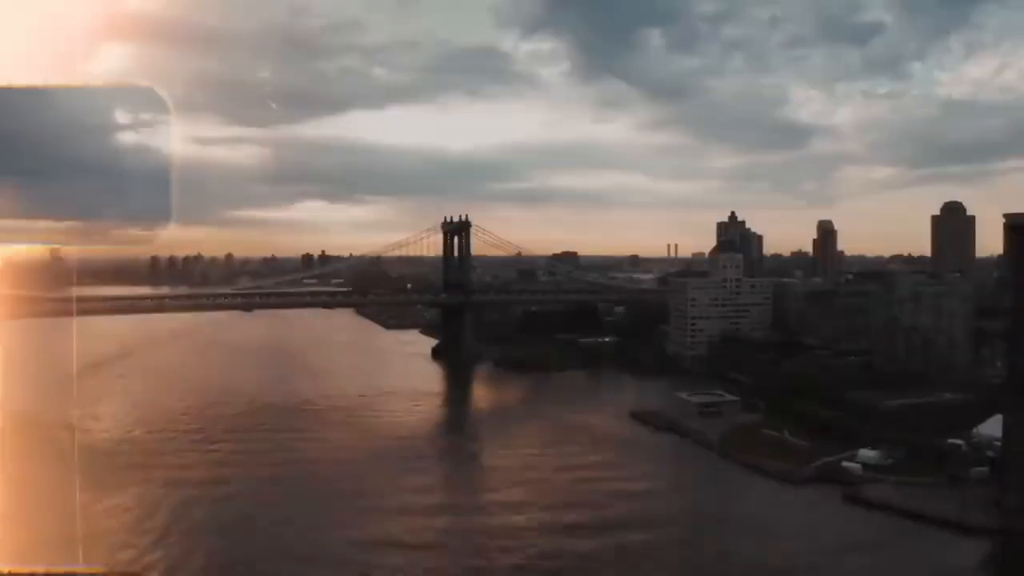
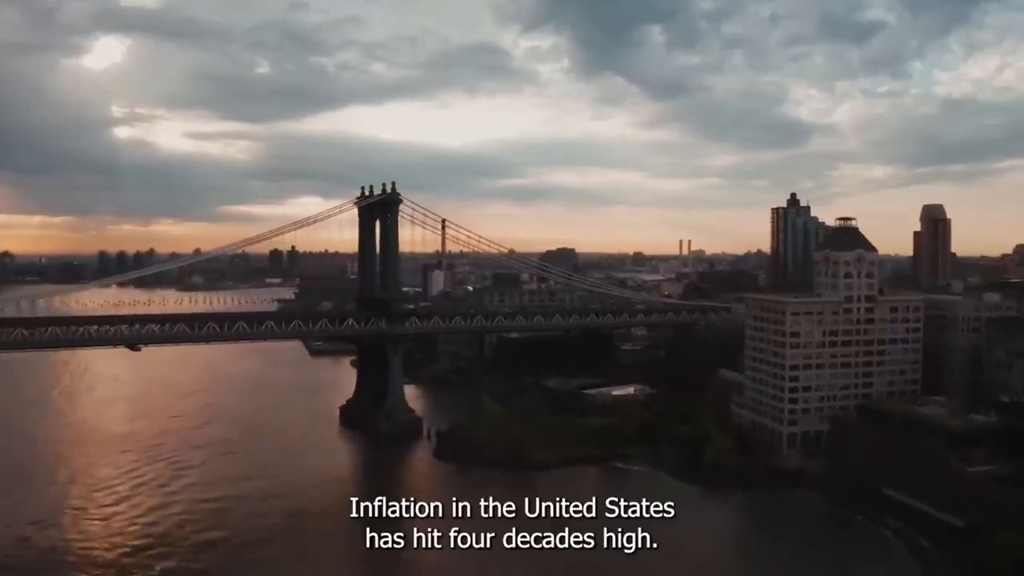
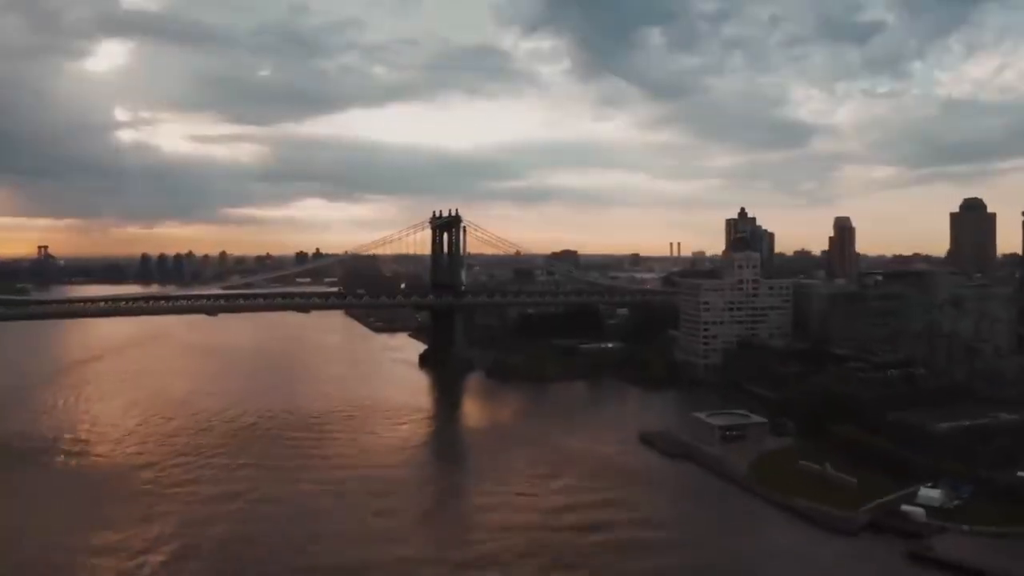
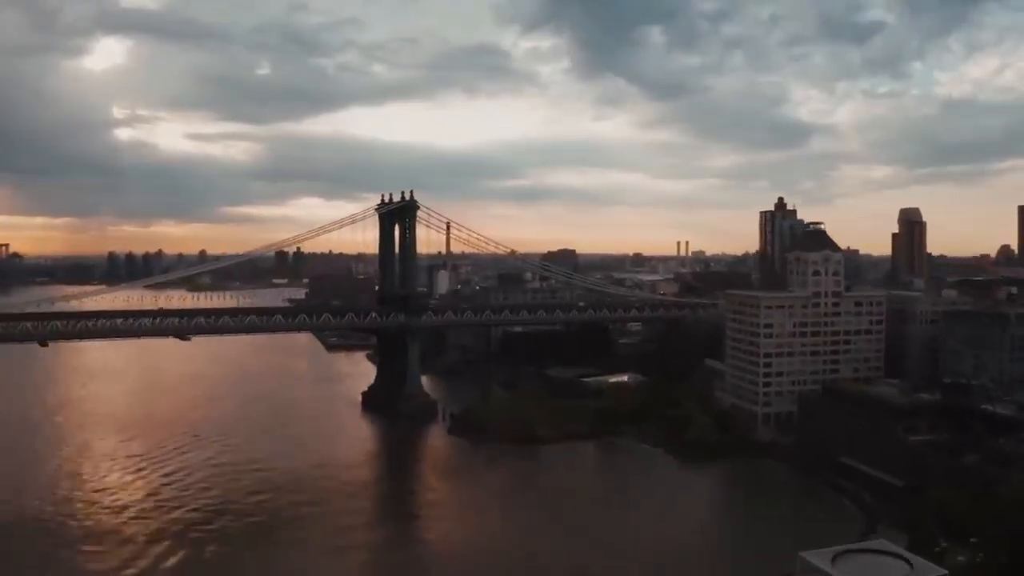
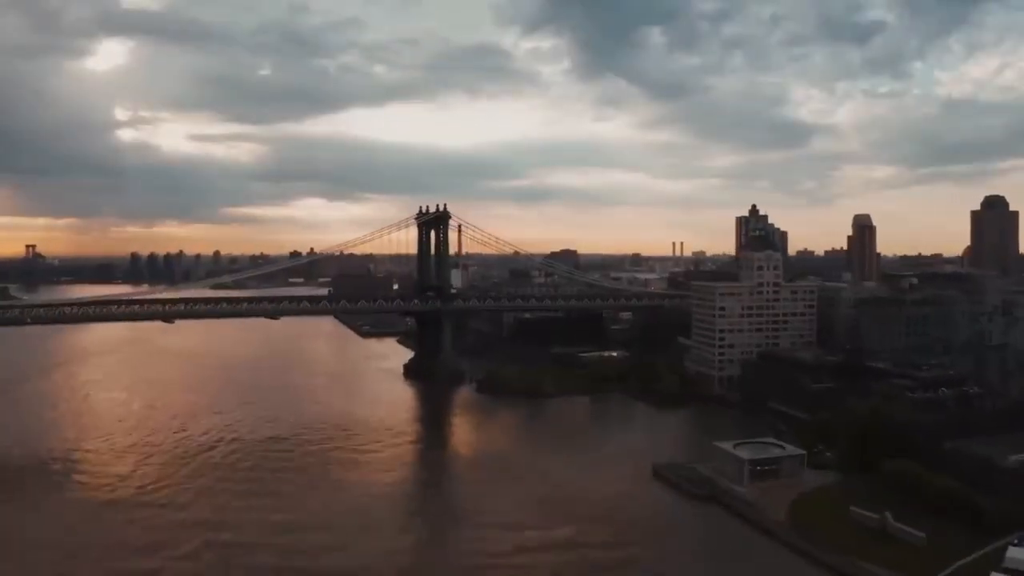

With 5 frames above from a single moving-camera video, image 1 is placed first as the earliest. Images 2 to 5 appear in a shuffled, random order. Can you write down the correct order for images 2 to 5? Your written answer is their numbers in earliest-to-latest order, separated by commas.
3, 5, 4, 2
